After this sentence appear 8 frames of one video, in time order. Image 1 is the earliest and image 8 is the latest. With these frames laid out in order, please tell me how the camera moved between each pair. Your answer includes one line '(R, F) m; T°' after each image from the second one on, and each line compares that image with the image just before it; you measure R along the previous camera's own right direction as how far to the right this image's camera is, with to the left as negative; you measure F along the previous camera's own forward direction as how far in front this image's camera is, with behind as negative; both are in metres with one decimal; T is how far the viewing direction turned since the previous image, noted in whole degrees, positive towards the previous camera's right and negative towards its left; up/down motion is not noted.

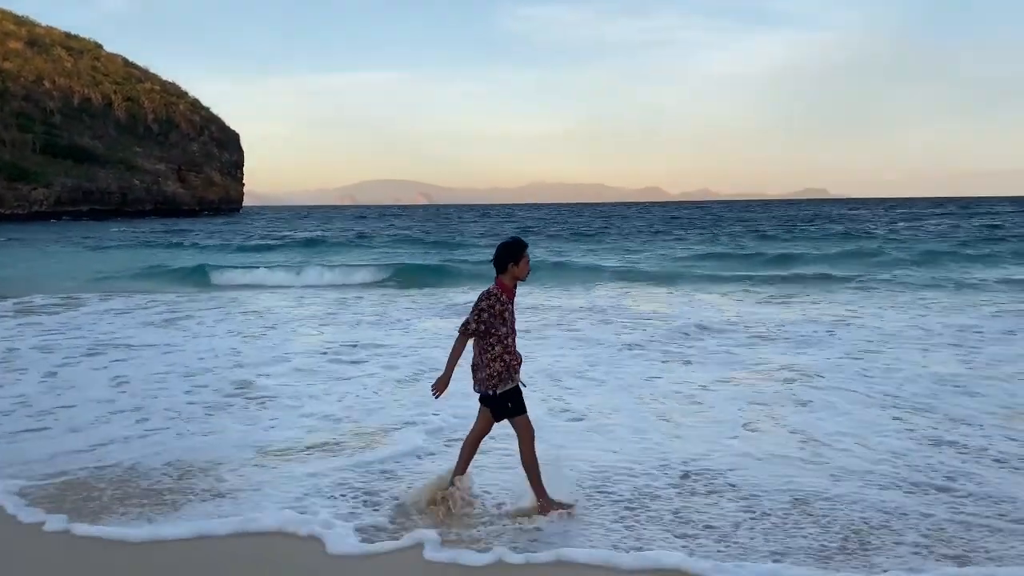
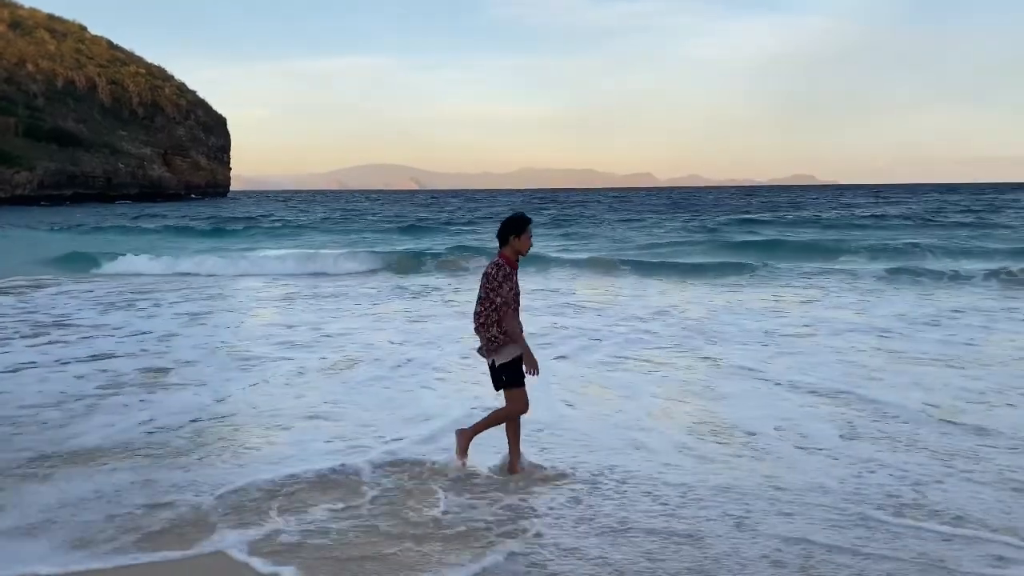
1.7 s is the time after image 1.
(+0.4, +0.4) m; +1°
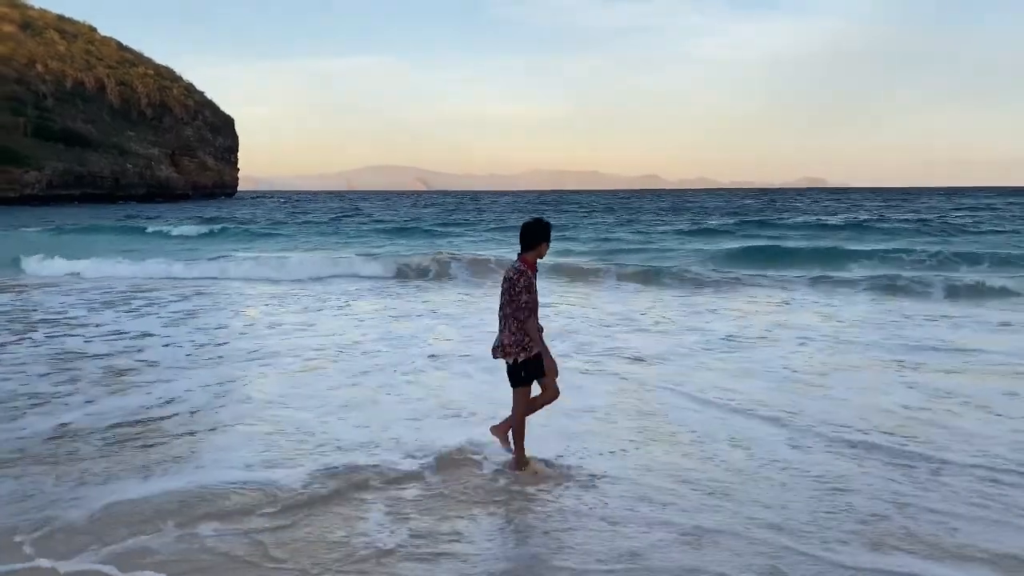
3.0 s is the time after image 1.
(+0.2, +0.1) m; 0°
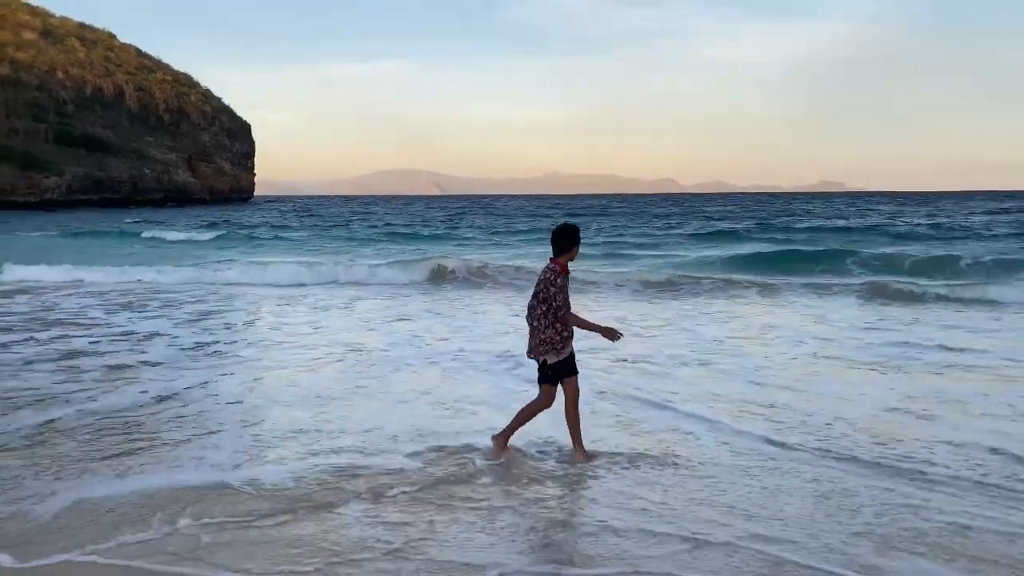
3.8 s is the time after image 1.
(+0.1, 0.0) m; -1°
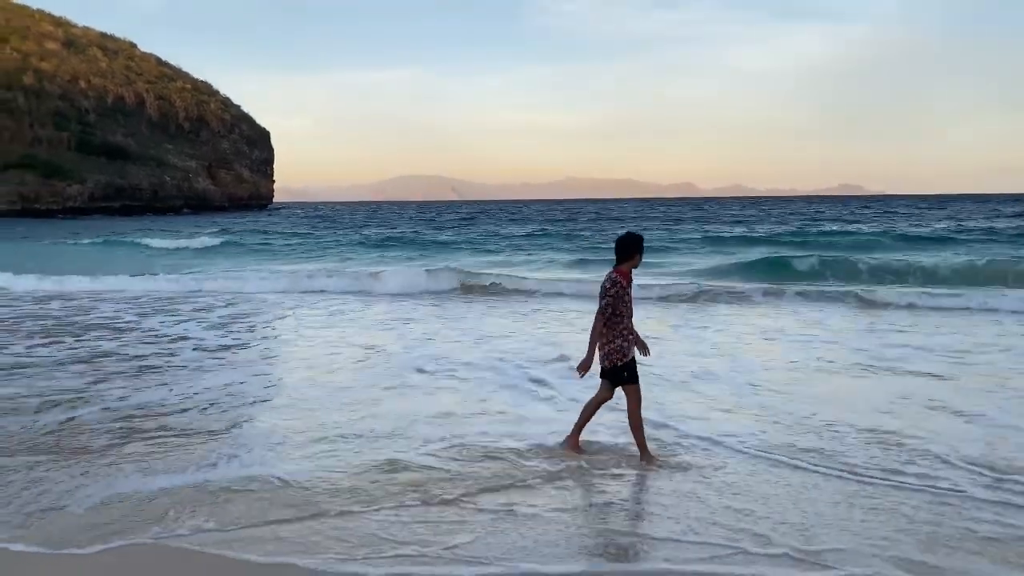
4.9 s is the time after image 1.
(-0.2, 0.0) m; -1°
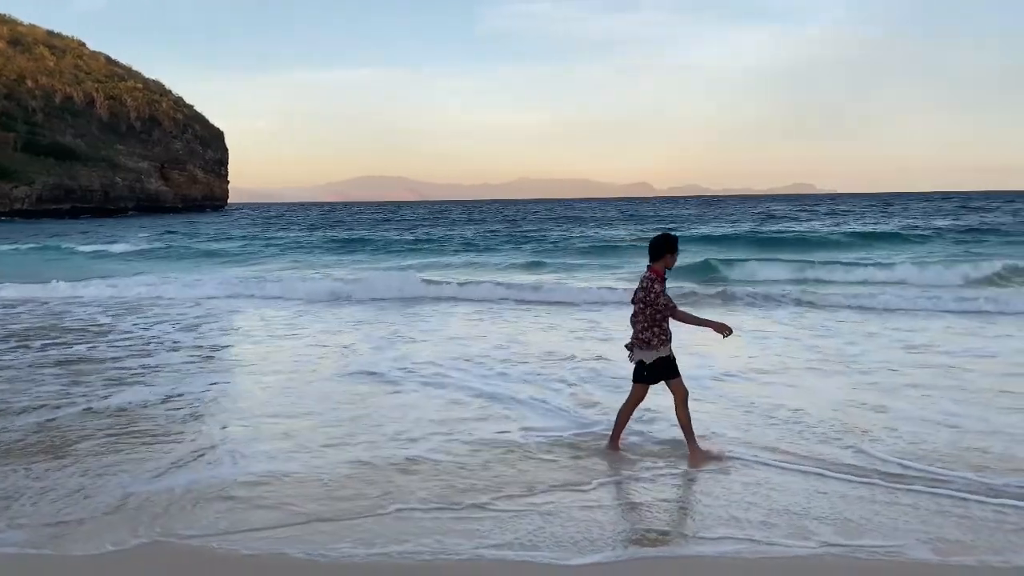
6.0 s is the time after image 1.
(-0.4, -0.3) m; +3°
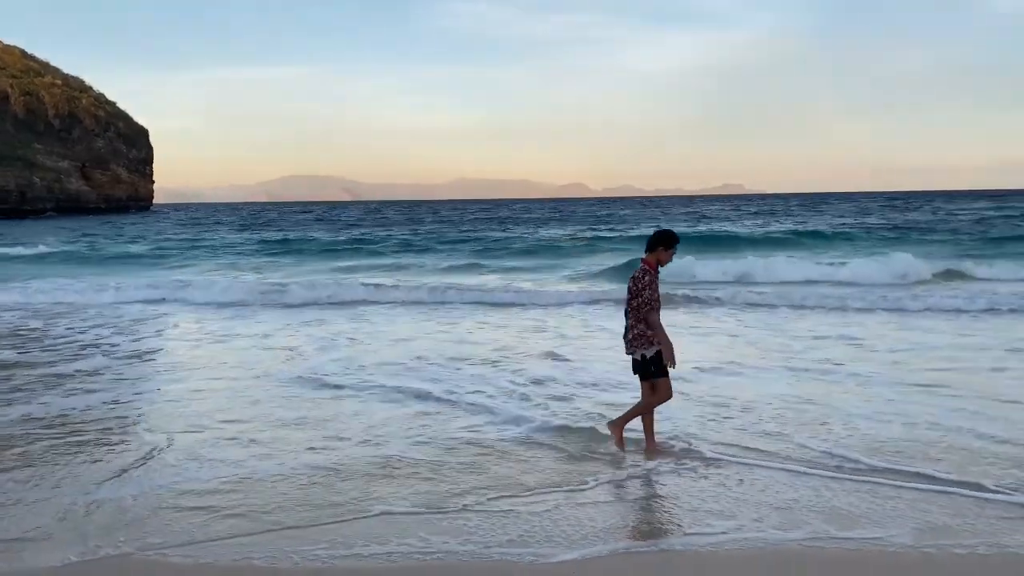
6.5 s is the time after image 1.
(+0.5, +0.2) m; -6°
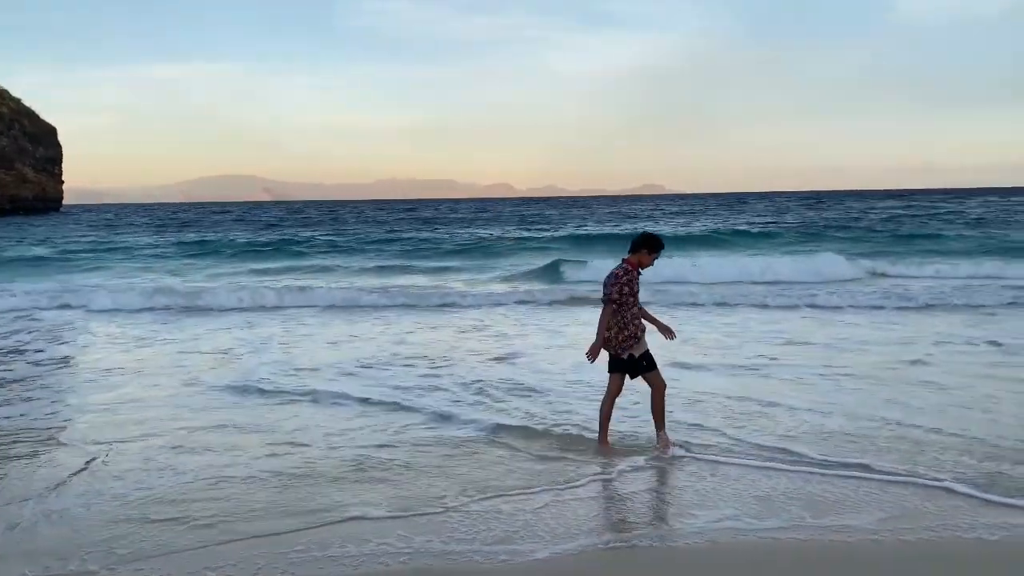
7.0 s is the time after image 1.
(-0.2, +0.1) m; +6°
